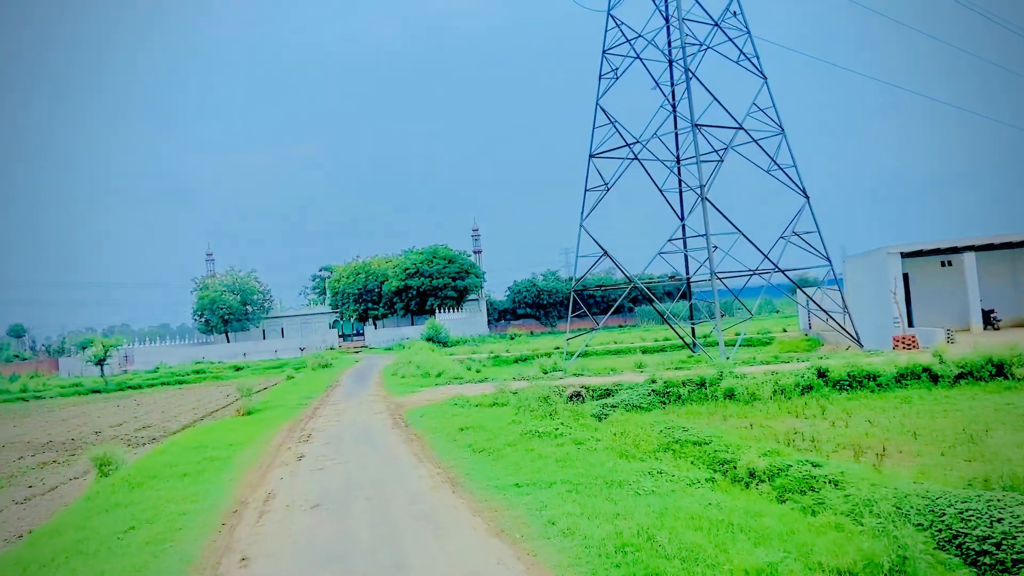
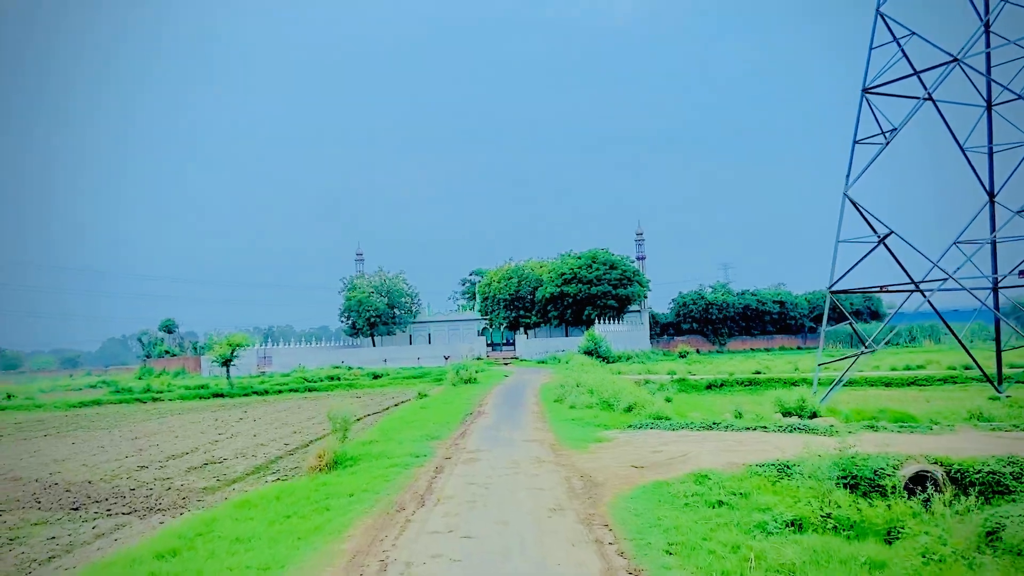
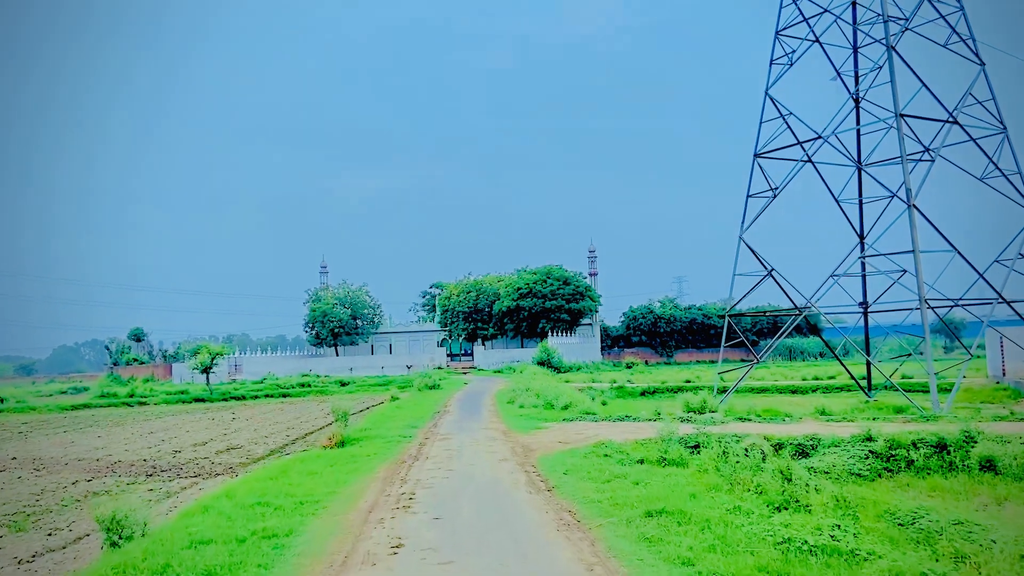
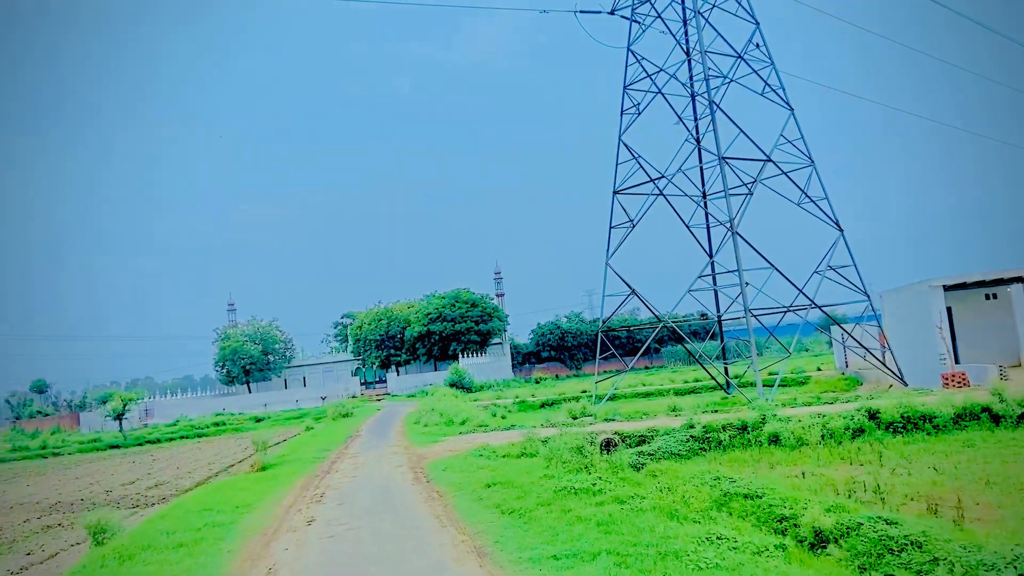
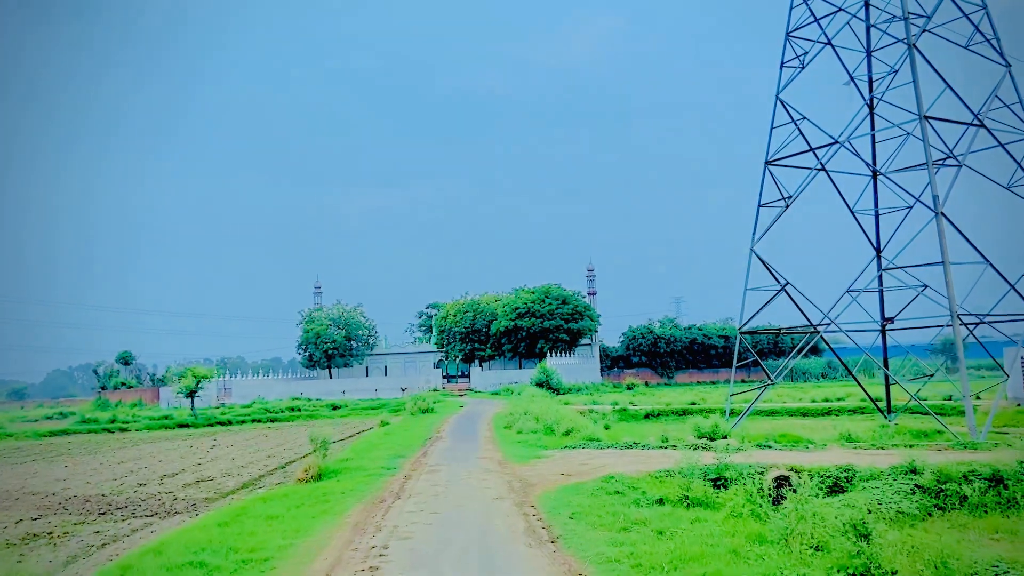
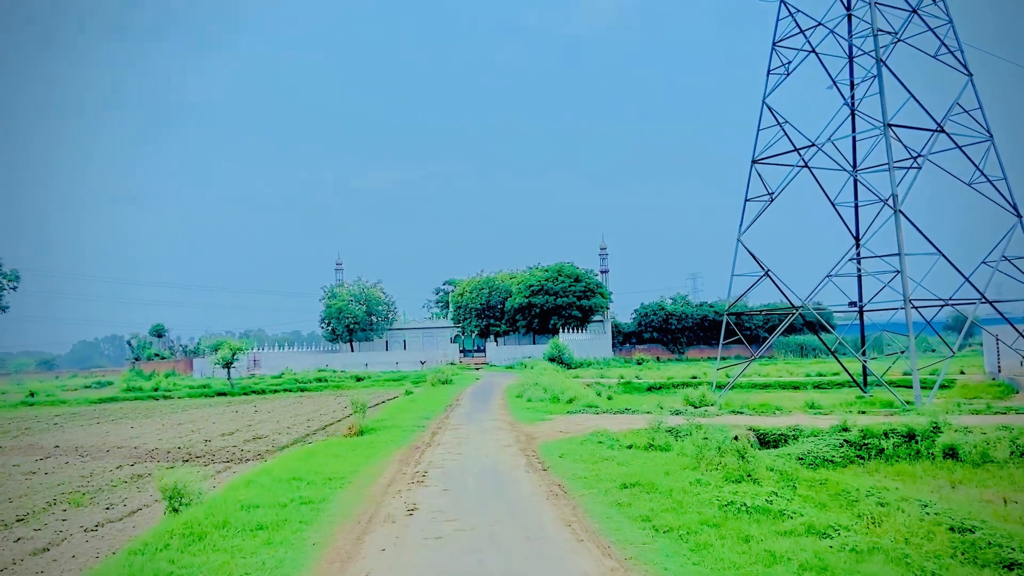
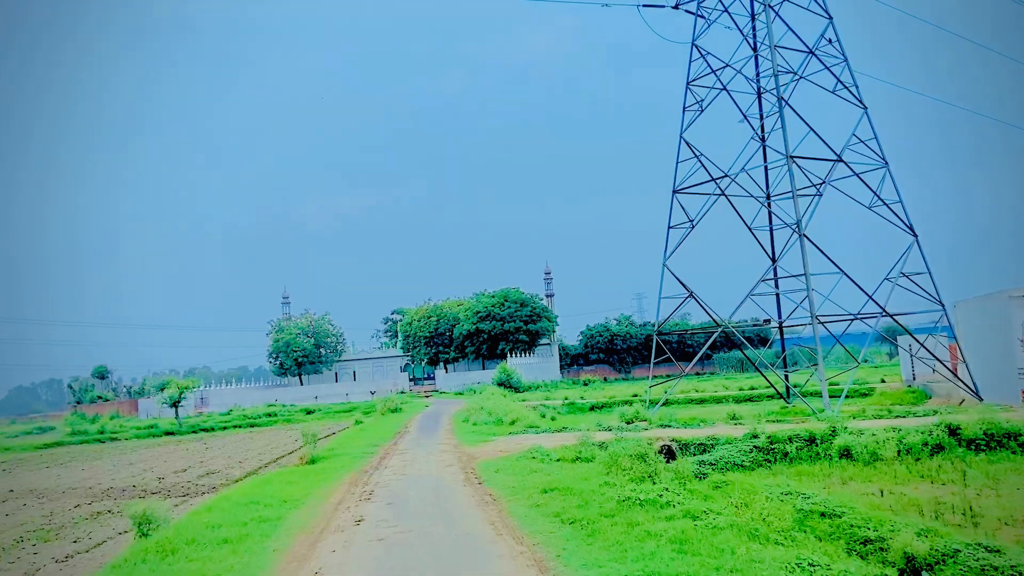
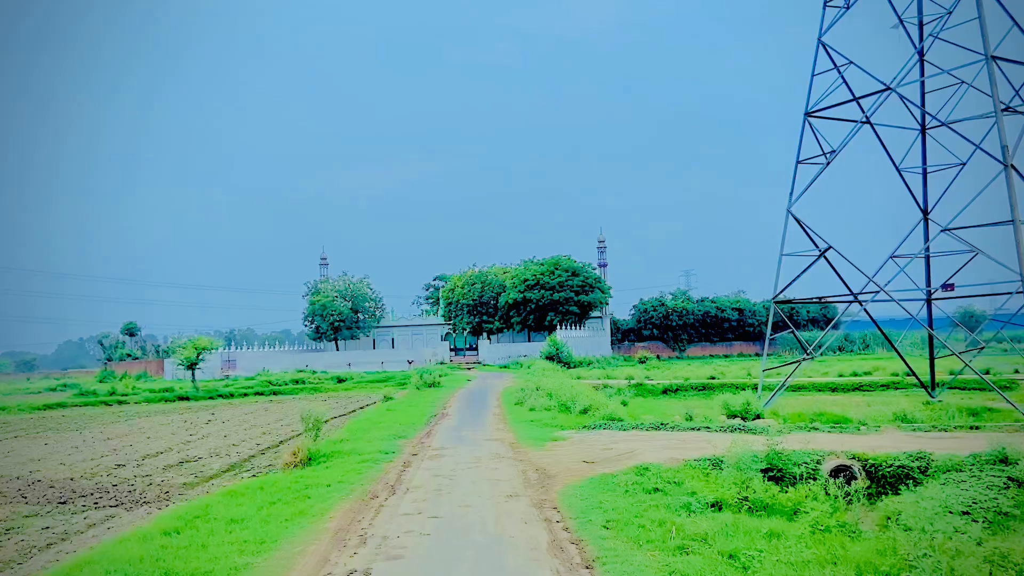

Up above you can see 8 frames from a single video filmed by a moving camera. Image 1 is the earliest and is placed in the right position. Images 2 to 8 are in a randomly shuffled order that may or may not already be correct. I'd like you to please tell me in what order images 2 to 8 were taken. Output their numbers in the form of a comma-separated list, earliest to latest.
4, 7, 6, 3, 5, 8, 2
